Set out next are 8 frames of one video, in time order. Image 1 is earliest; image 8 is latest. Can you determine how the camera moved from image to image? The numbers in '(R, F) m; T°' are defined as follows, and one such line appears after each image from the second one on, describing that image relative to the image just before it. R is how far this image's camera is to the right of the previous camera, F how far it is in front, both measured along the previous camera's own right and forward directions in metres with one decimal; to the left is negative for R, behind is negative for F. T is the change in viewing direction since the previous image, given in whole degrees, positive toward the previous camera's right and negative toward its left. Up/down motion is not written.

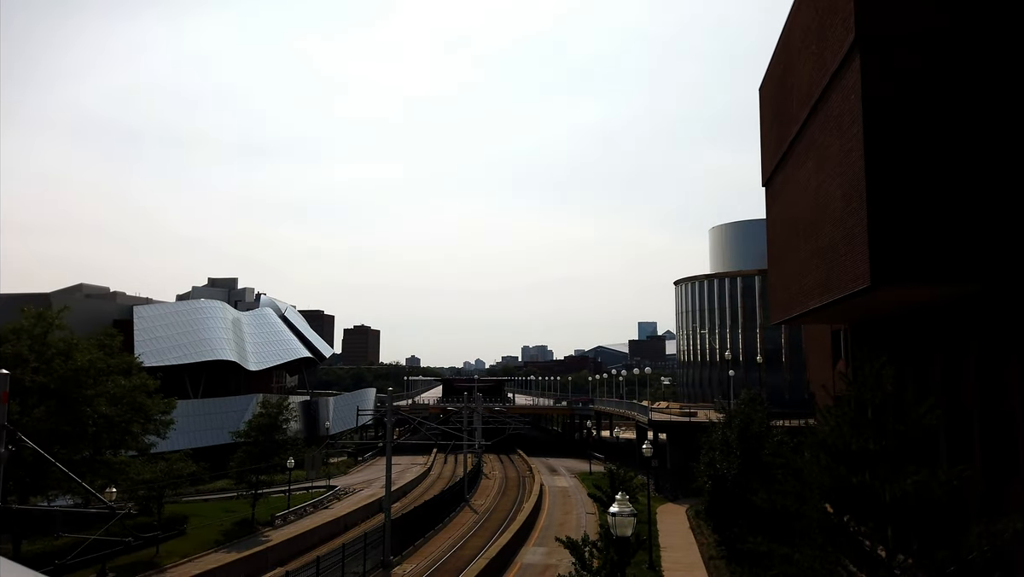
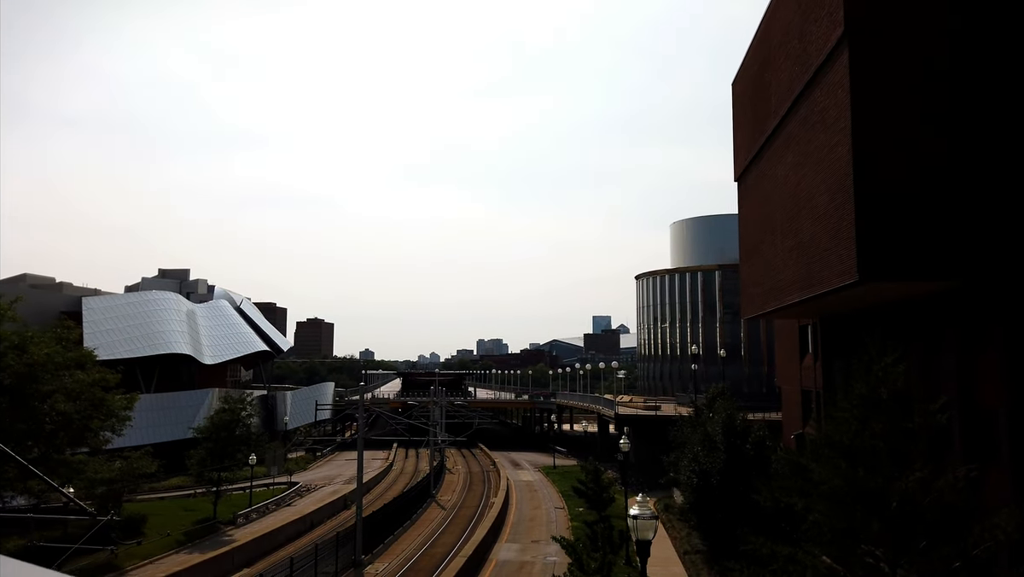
(-0.7, +0.5) m; +3°
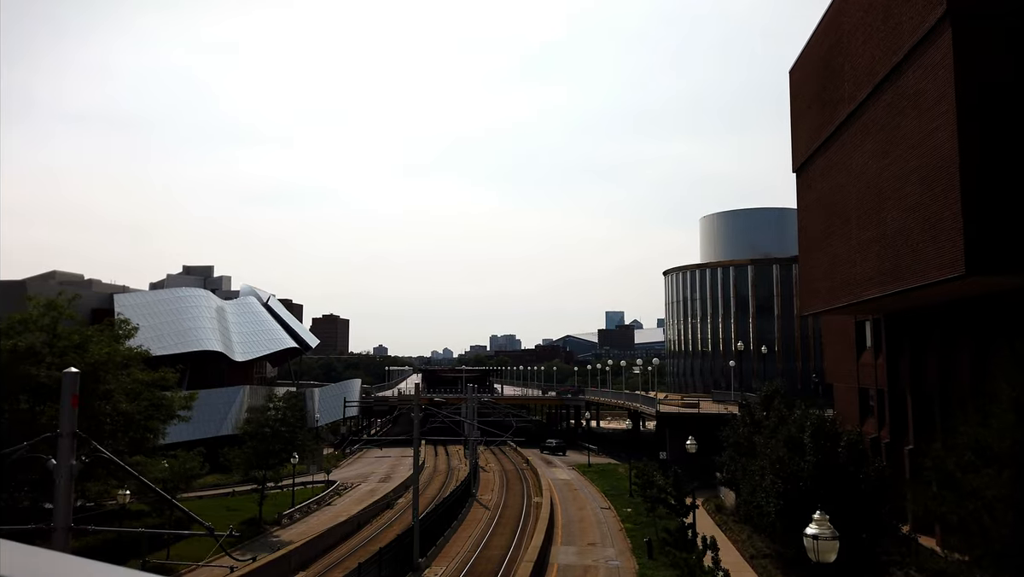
(-1.6, +0.8) m; -1°
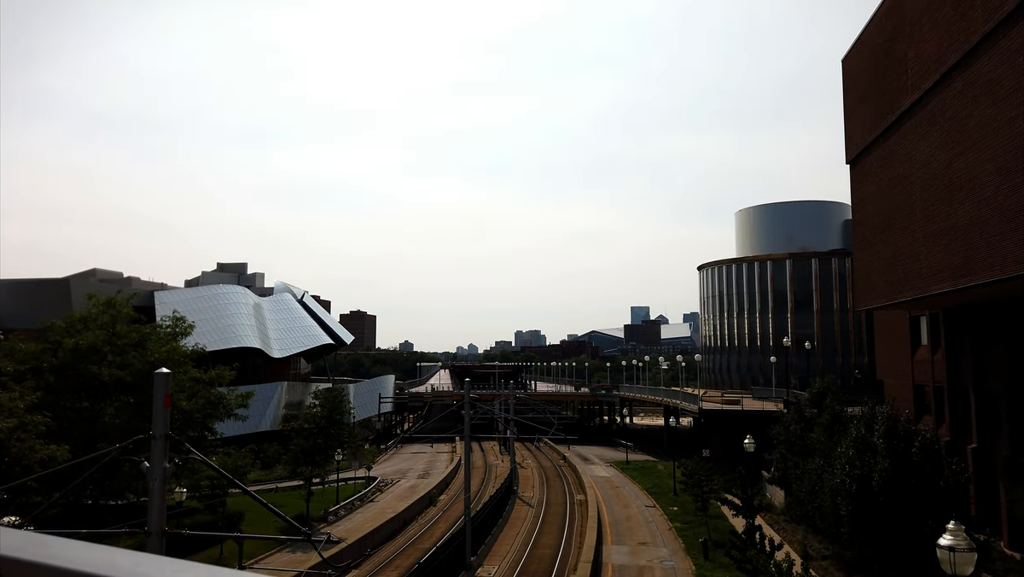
(-0.9, +0.3) m; -2°
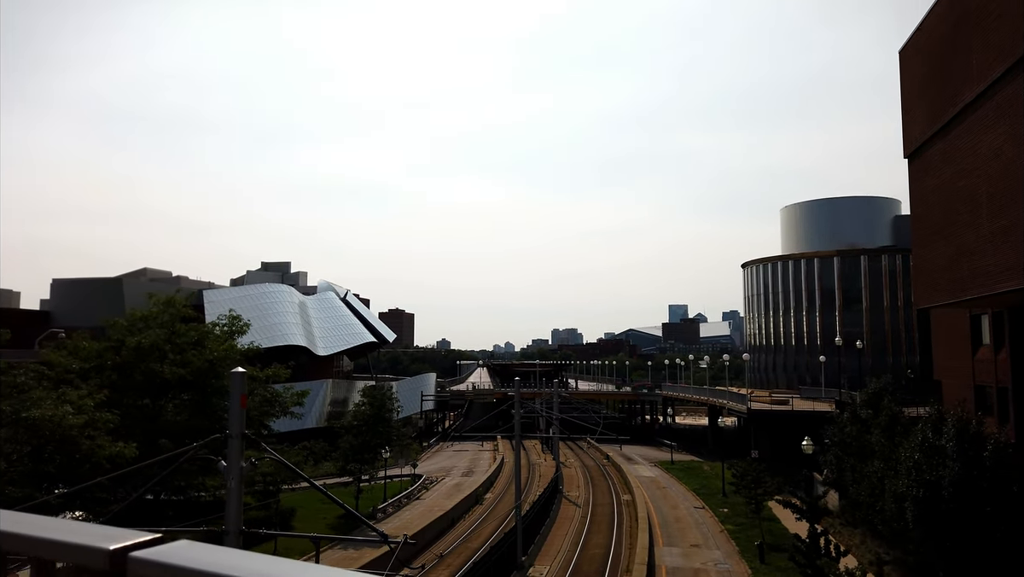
(-0.5, +0.2) m; -3°
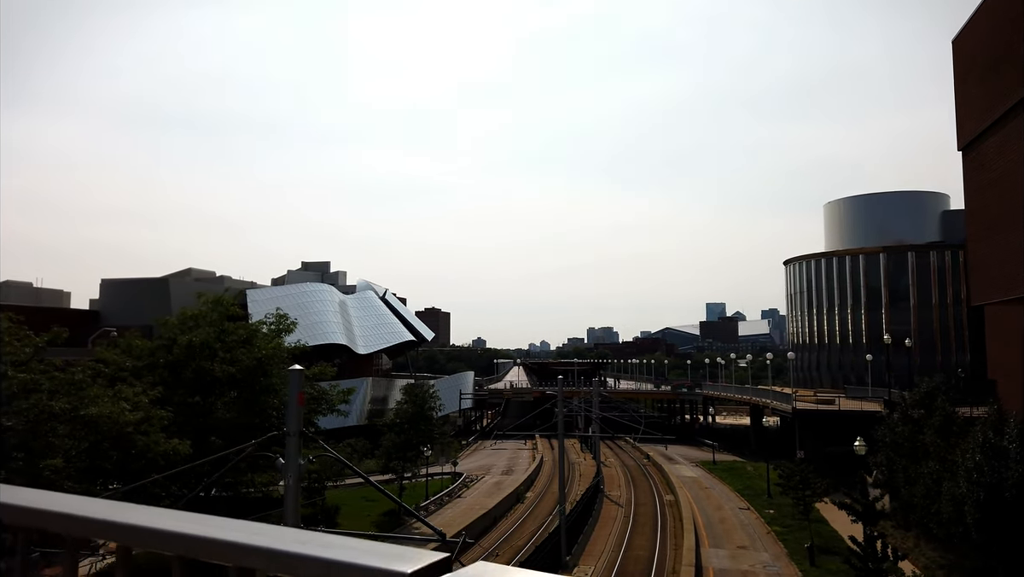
(-0.3, +0.1) m; -3°
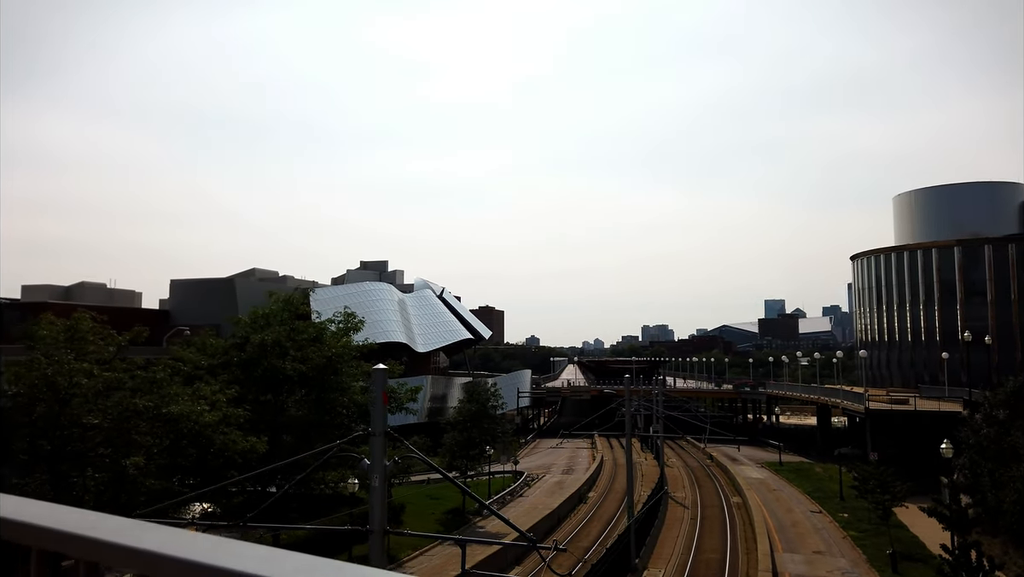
(-0.4, +0.3) m; -4°
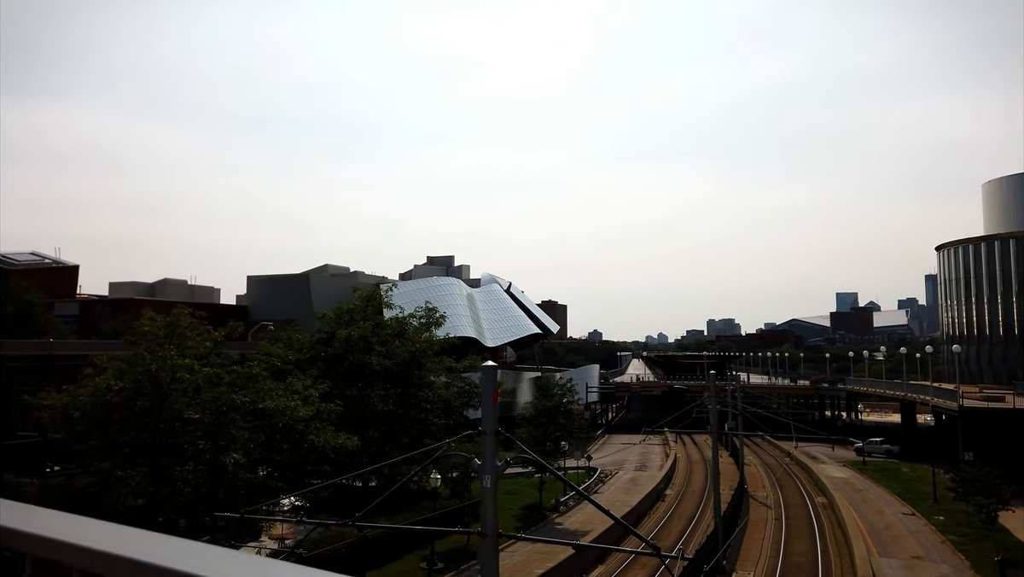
(-0.6, +0.4) m; -5°
